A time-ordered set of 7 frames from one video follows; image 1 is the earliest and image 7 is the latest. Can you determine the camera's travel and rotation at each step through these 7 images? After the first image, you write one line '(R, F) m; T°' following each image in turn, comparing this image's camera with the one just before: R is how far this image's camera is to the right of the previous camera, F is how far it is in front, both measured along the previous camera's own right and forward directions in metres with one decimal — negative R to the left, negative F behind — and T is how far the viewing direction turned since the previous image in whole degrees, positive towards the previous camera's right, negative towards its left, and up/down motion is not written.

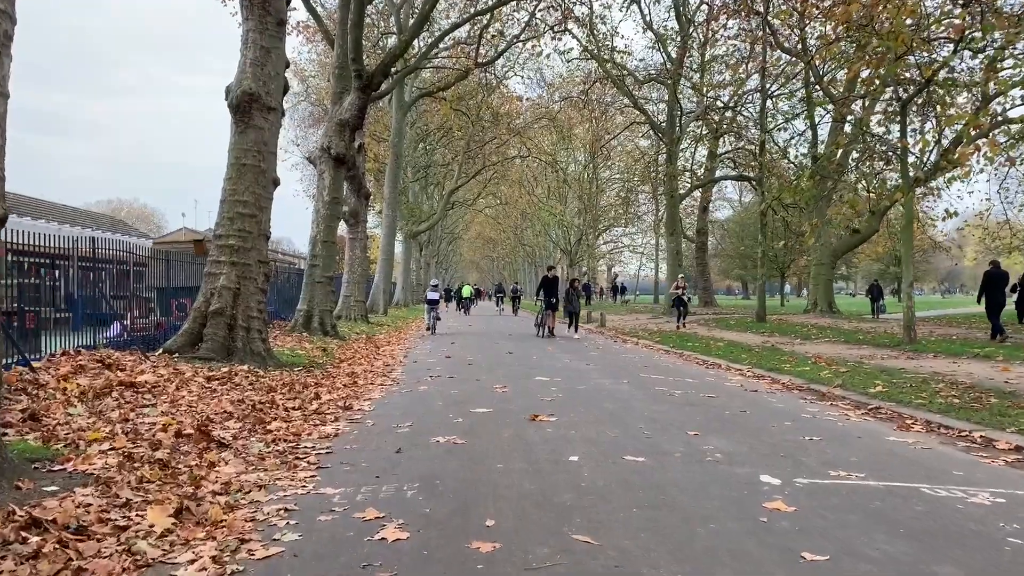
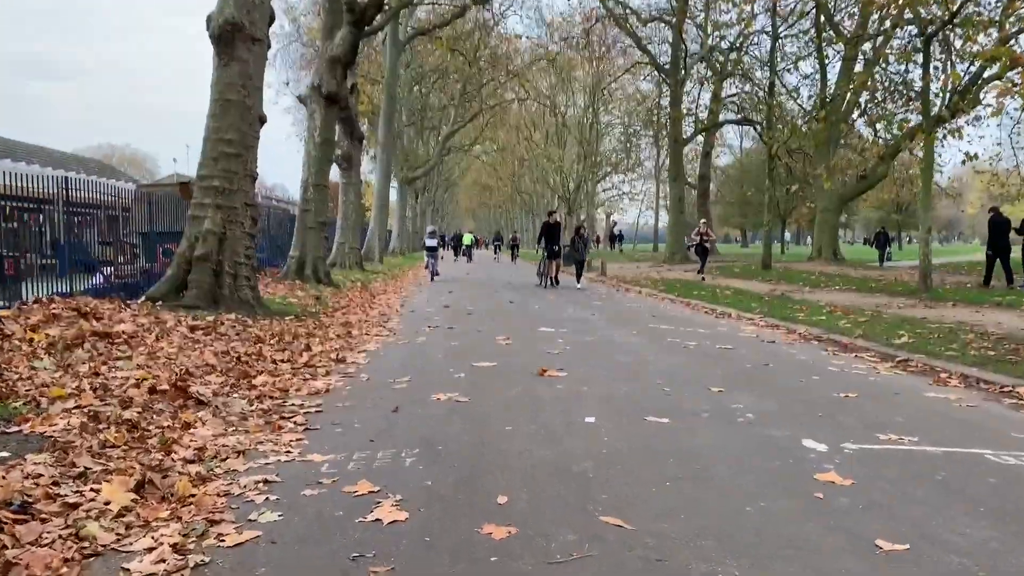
(-0.1, +0.7) m; 0°
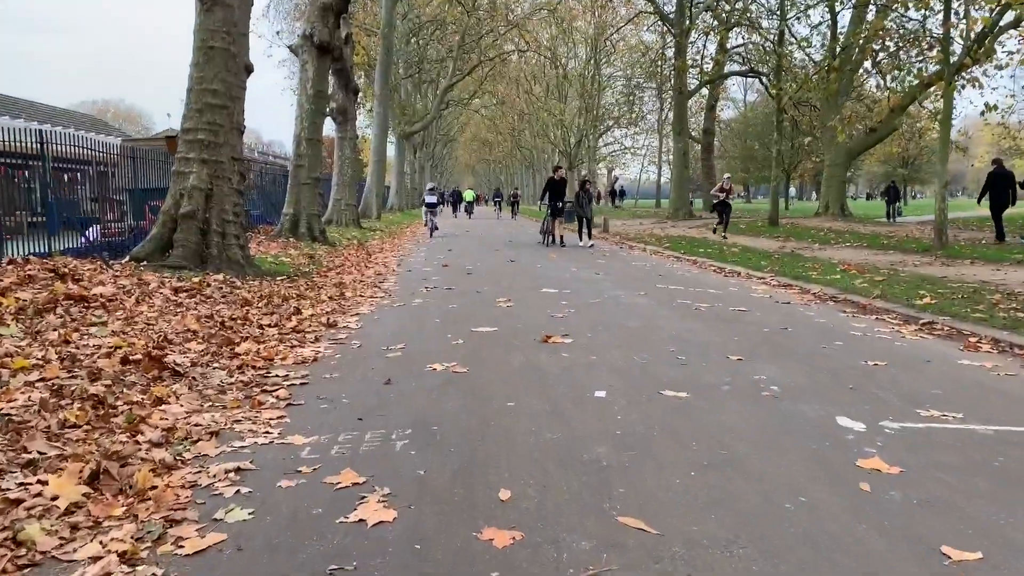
(0.0, +0.5) m; 0°
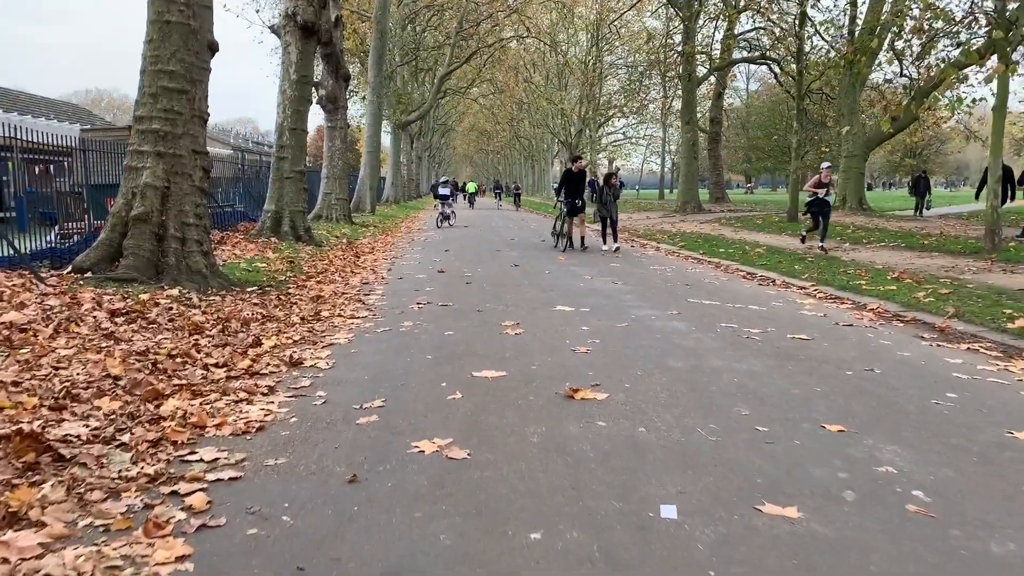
(-0.1, +1.6) m; 0°
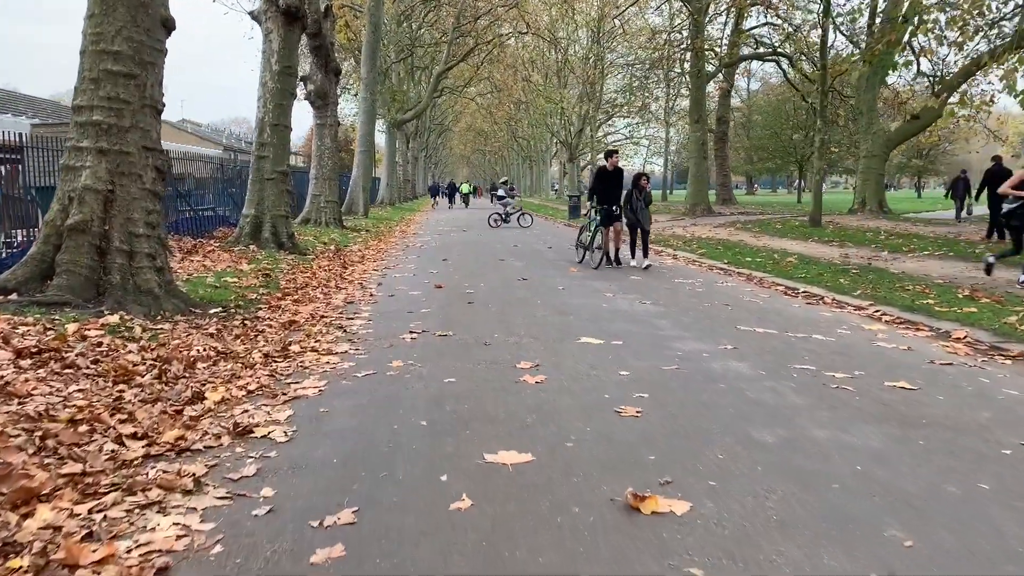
(-0.2, +1.6) m; 0°
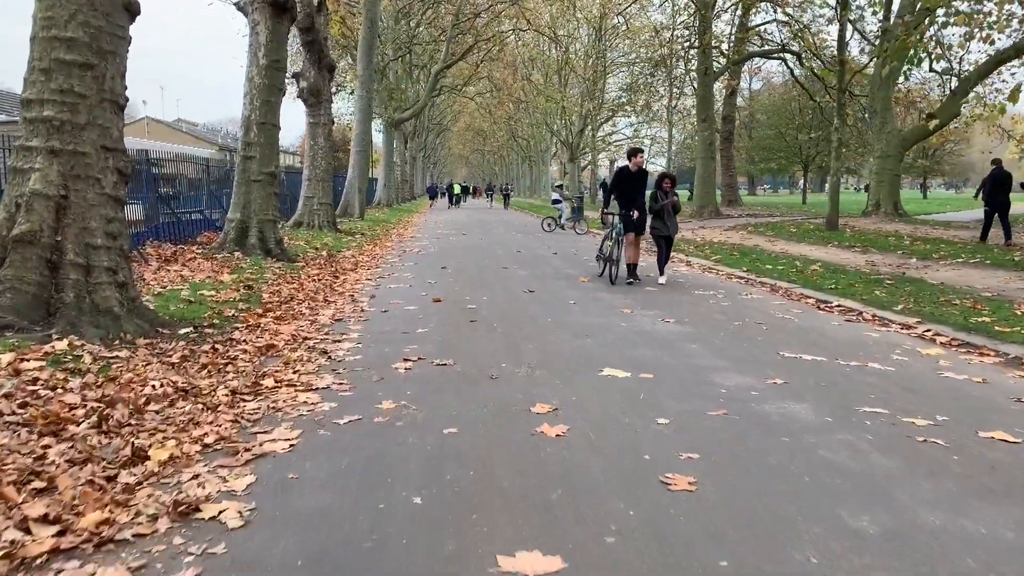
(-0.1, +1.0) m; 0°
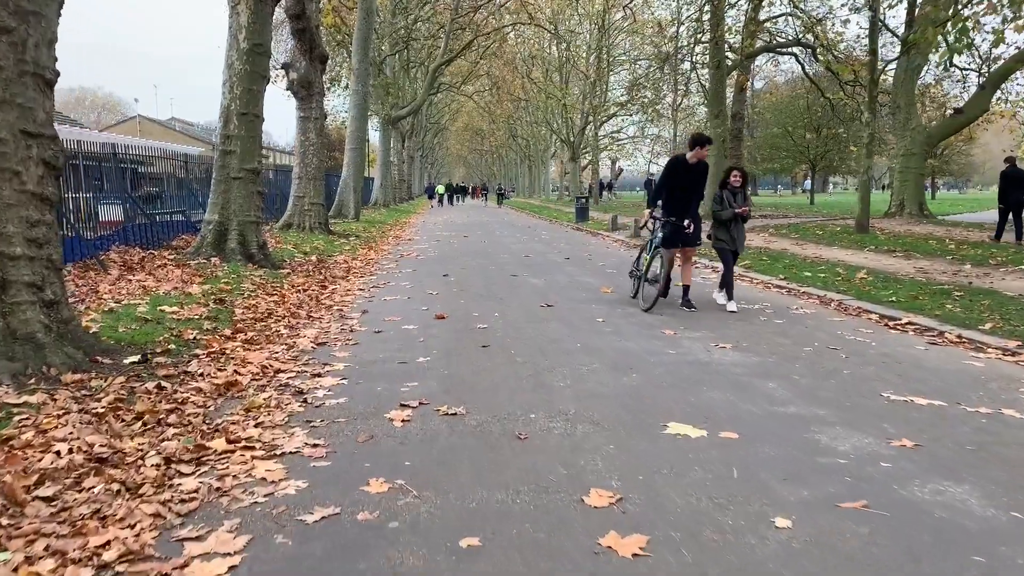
(-0.2, +1.5) m; 0°
